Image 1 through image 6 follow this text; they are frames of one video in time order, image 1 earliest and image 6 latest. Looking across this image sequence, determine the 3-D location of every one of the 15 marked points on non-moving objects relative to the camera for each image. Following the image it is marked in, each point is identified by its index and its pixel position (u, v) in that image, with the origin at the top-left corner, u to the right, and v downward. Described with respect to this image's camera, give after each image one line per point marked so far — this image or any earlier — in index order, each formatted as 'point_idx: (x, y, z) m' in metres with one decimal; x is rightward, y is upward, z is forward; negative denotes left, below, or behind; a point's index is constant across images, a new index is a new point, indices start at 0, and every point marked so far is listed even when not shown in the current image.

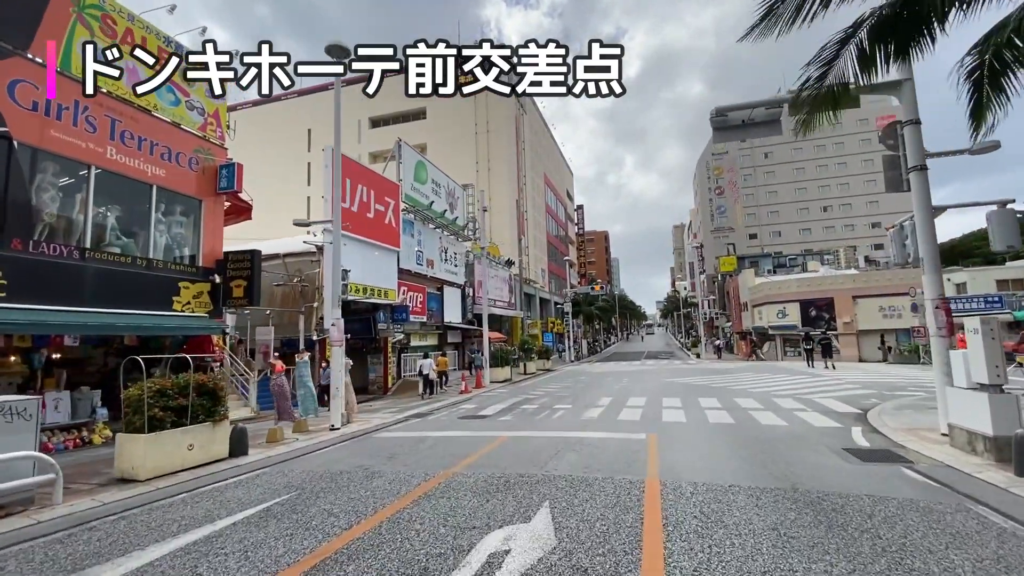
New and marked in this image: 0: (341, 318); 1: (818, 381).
0: (-4.0, -0.7, +11.3) m
1: (+11.4, -3.5, +17.8) m
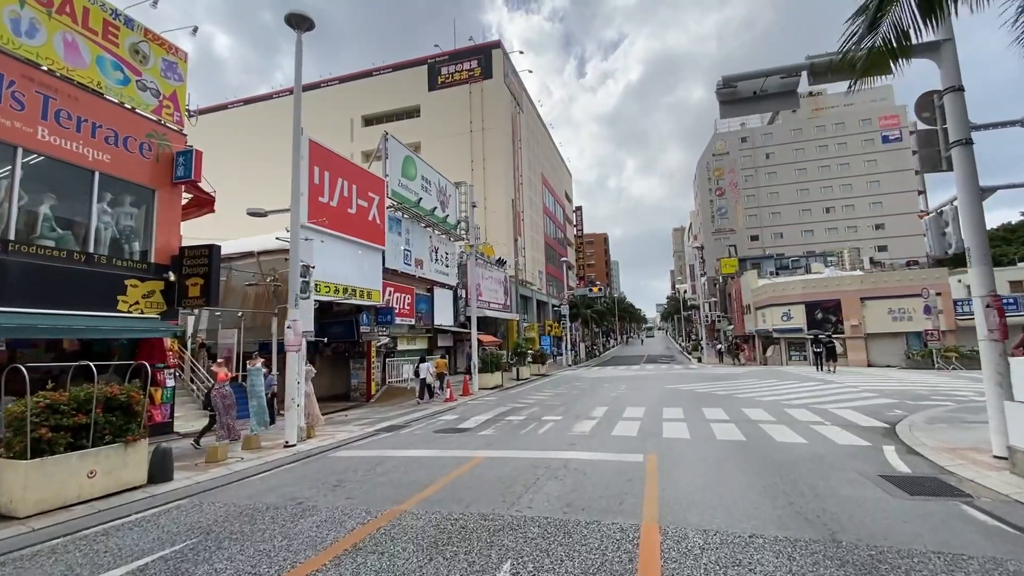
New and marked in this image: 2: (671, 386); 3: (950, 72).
0: (-4.4, -0.6, +10.0) m
1: (+11.0, -3.5, +16.4) m
2: (+6.4, -3.9, +19.1) m
3: (+6.9, +3.4, +7.5) m
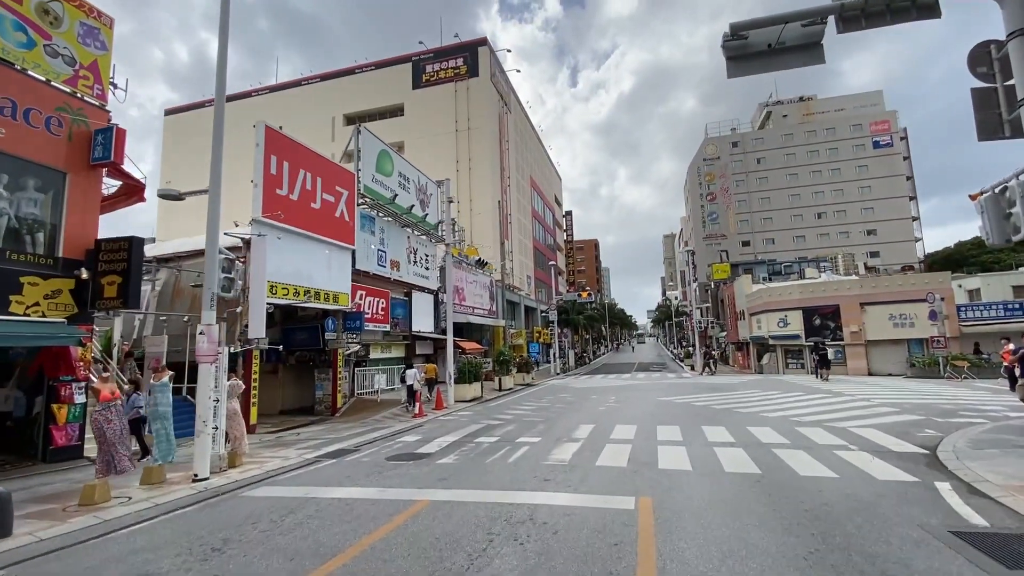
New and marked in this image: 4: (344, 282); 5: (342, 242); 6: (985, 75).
0: (-5.0, -0.6, +8.2) m
1: (+10.3, -3.5, +14.9) m
2: (+5.6, -4.0, +17.5) m
3: (+6.3, +3.5, +6.0) m
4: (-7.0, +0.3, +19.8) m
5: (-7.1, +1.9, +19.6) m
6: (+6.4, +2.9, +6.5) m
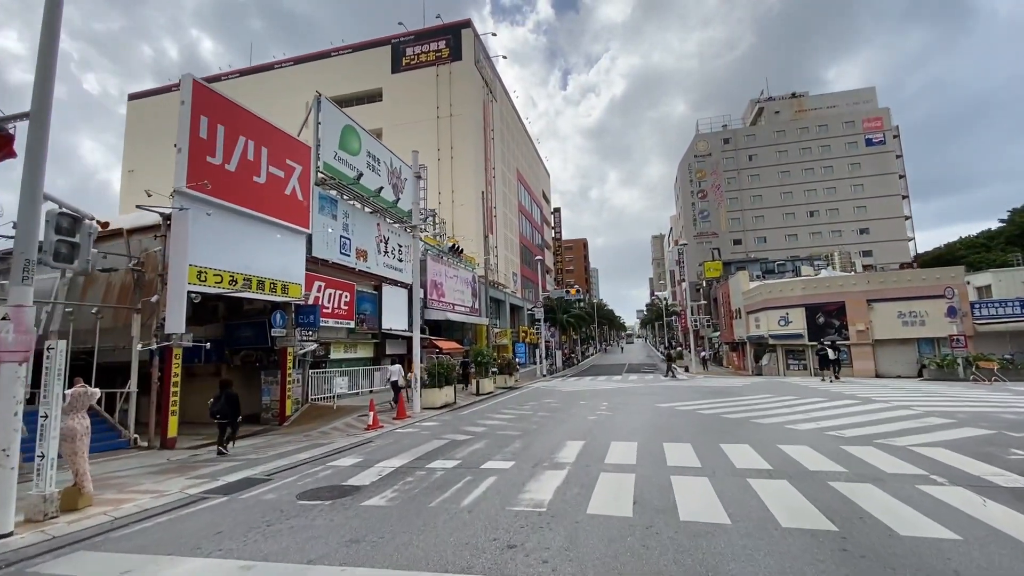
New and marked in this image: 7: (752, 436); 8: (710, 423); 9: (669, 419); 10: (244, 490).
0: (-5.6, -0.2, +5.6) m
1: (+9.6, -3.2, +12.7) m
2: (+4.8, -3.7, +15.2) m
3: (+5.9, +3.8, +3.7) m
4: (-7.8, +0.6, +17.2) m
5: (-7.8, +2.3, +17.0) m
6: (+5.9, +3.3, +4.2) m
7: (+4.8, -2.9, +9.5) m
8: (+4.6, -3.1, +11.2) m
9: (+4.0, -3.3, +12.0) m
10: (-3.9, -2.9, +7.0) m
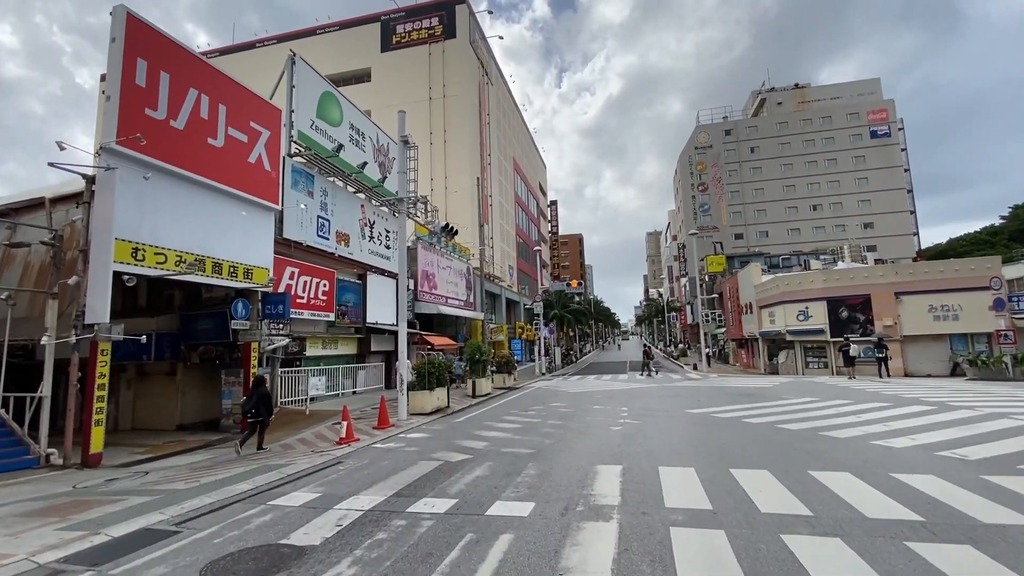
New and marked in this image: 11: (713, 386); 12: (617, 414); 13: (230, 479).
0: (-5.3, +0.2, +3.2) m
1: (+9.7, -2.8, +10.5) m
2: (+4.9, -3.3, +12.9) m
3: (+6.2, +4.2, +1.4) m
4: (-7.7, +1.1, +14.7) m
5: (-7.8, +2.8, +14.5) m
6: (+6.2, +3.6, +1.9) m
7: (+5.0, -2.5, +7.3) m
8: (+4.8, -2.7, +8.9) m
9: (+4.1, -2.9, +9.7) m
10: (-3.7, -2.5, +4.6) m
11: (+8.3, -4.0, +20.1) m
12: (+2.7, -3.3, +12.4) m
13: (-4.5, -3.0, +7.6) m
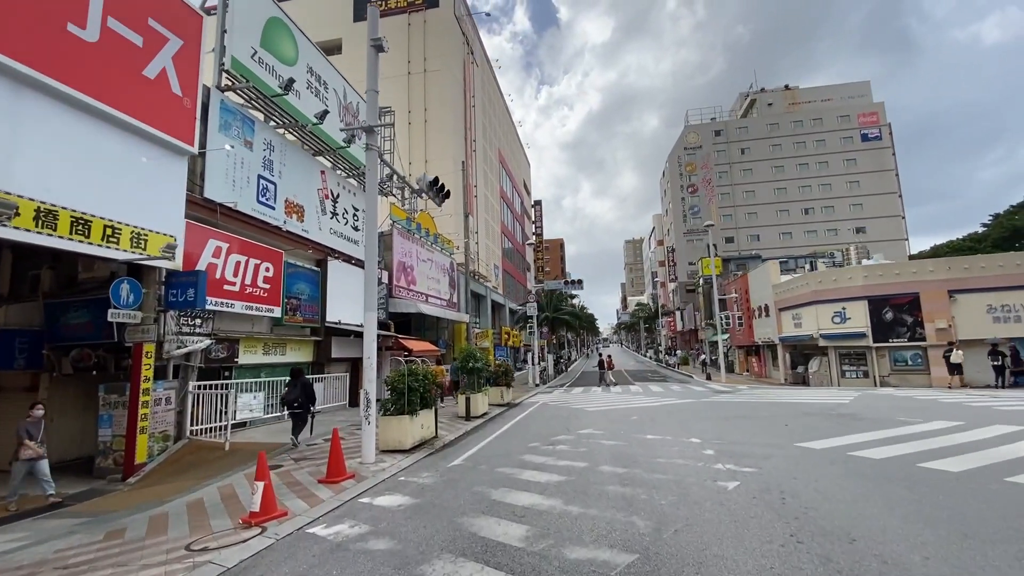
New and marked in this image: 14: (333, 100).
0: (-4.4, +0.9, -1.3) m
1: (+10.3, -2.4, +6.7) m
2: (+5.4, -2.8, +8.9) m
3: (+7.2, +4.8, -2.4) m
4: (-7.3, +1.6, +10.1) m
5: (-7.4, +3.3, +9.9) m
6: (+7.2, +4.2, -1.9) m
7: (+5.7, -2.0, +3.2) m
8: (+5.4, -2.2, +4.9) m
9: (+4.7, -2.4, +5.6) m
10: (-2.8, -1.9, +0.1) m
11: (+8.3, -3.7, +16.1) m
12: (+3.2, -2.8, +8.2) m
13: (-3.8, -2.4, +3.1) m
14: (-6.5, +6.7, +17.4) m
